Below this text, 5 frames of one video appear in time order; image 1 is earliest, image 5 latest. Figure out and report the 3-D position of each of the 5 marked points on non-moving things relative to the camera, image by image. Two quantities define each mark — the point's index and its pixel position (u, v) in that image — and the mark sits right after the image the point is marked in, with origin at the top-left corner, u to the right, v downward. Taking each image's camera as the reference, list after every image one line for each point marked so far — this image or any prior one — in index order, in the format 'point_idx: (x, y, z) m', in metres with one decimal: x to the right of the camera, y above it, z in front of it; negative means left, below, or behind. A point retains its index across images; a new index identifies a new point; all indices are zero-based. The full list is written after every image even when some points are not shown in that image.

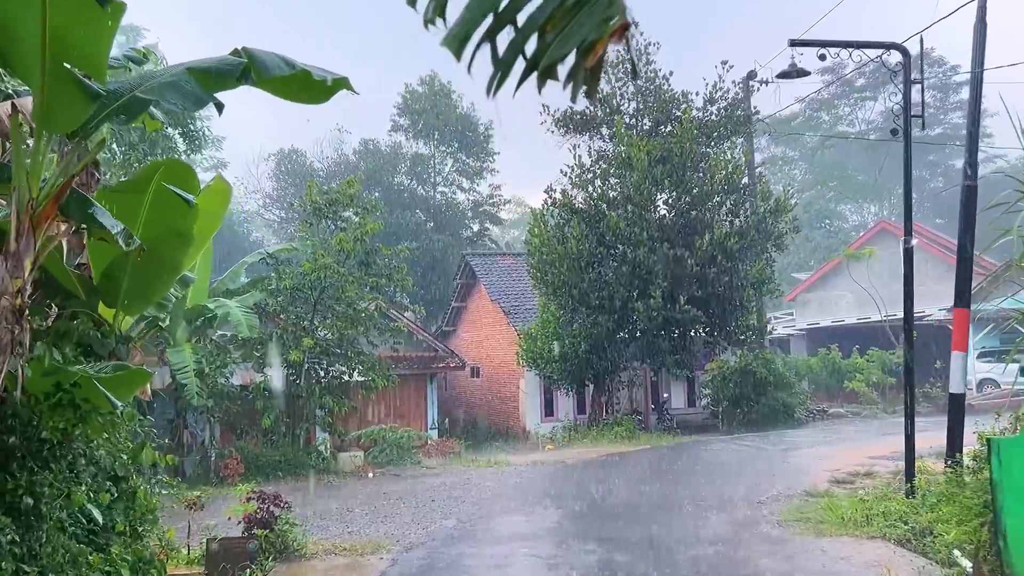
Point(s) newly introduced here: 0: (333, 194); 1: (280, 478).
0: (-2.5, +1.3, +13.0) m
1: (-3.0, -2.5, +12.2) m
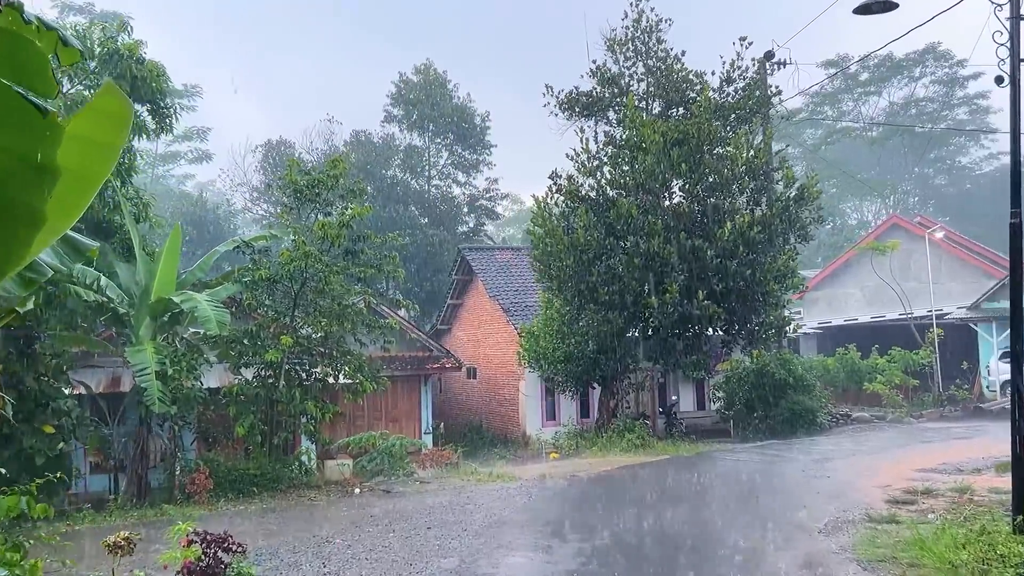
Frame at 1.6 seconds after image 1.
0: (-2.4, +1.4, +11.7) m
1: (-2.9, -2.4, +10.9) m
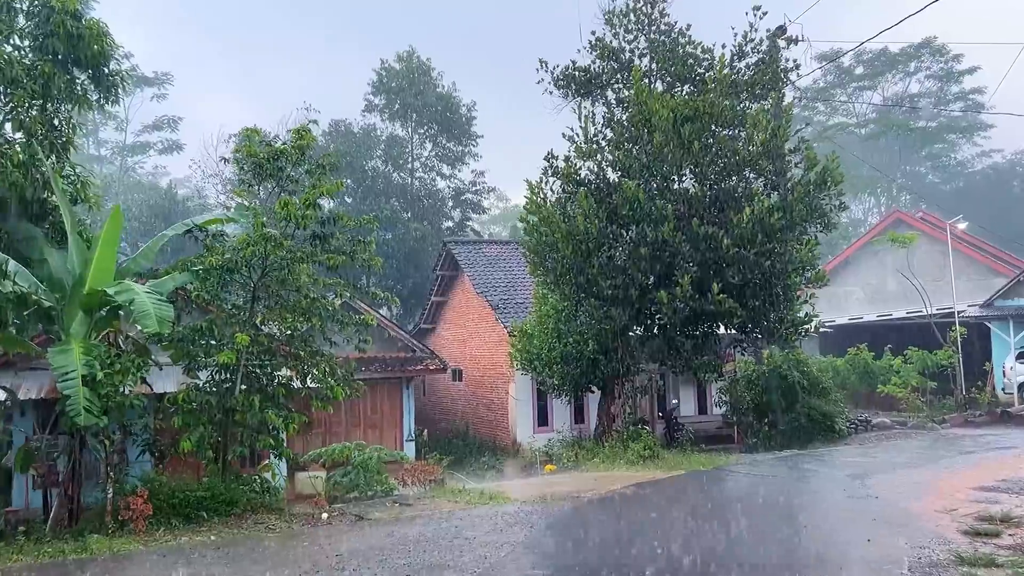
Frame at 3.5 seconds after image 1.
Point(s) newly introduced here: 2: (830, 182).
0: (-2.5, +1.5, +10.1) m
1: (-3.0, -2.3, +9.2) m
2: (+4.7, +1.6, +14.0) m
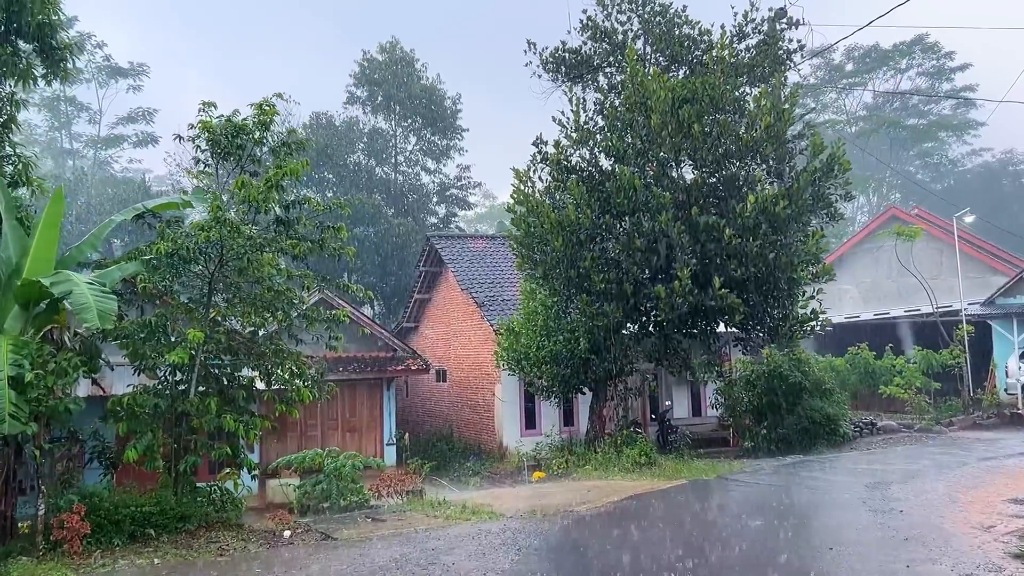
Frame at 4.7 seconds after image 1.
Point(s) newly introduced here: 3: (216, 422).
0: (-2.6, +1.6, +9.1) m
1: (-3.1, -2.2, +8.3) m
2: (+4.5, +1.6, +13.1) m
3: (-2.7, -1.2, +8.7) m
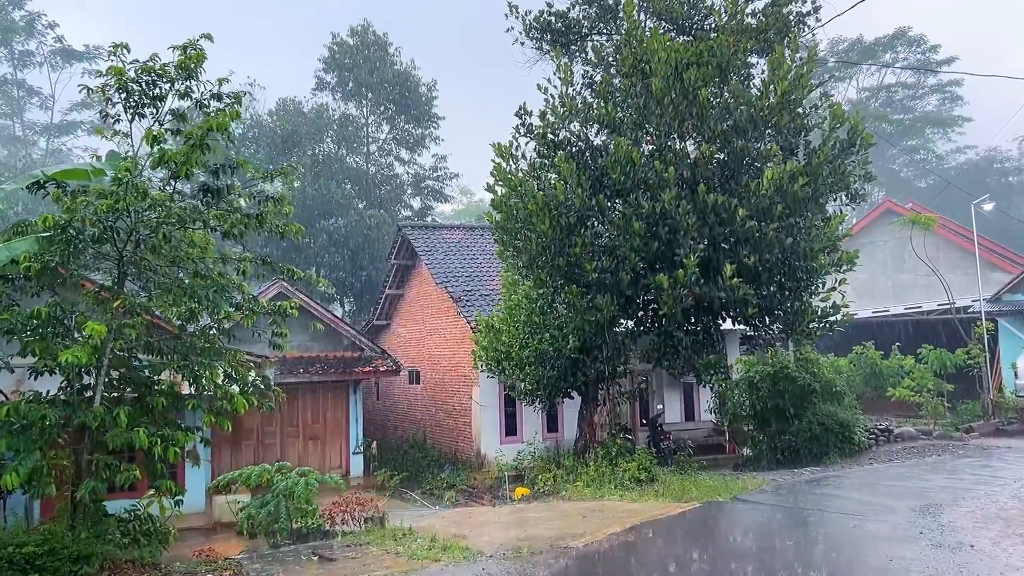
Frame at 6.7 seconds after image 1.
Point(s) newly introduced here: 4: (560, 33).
0: (-2.8, +1.7, +7.4) m
1: (-3.2, -2.1, +6.6) m
2: (+4.2, +1.7, +11.6) m
3: (-2.9, -1.1, +7.1) m
4: (+0.7, +3.7, +13.6) m
